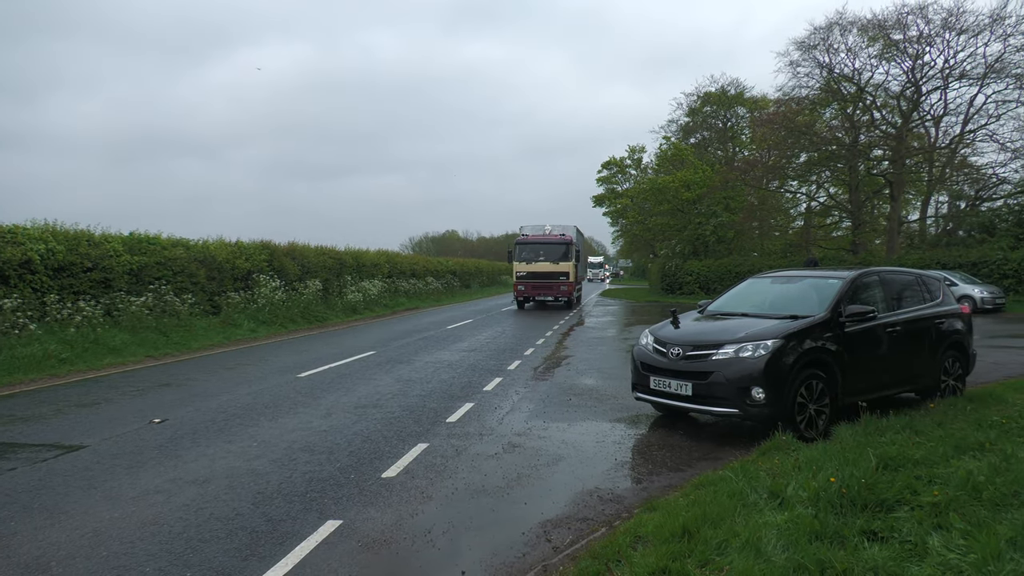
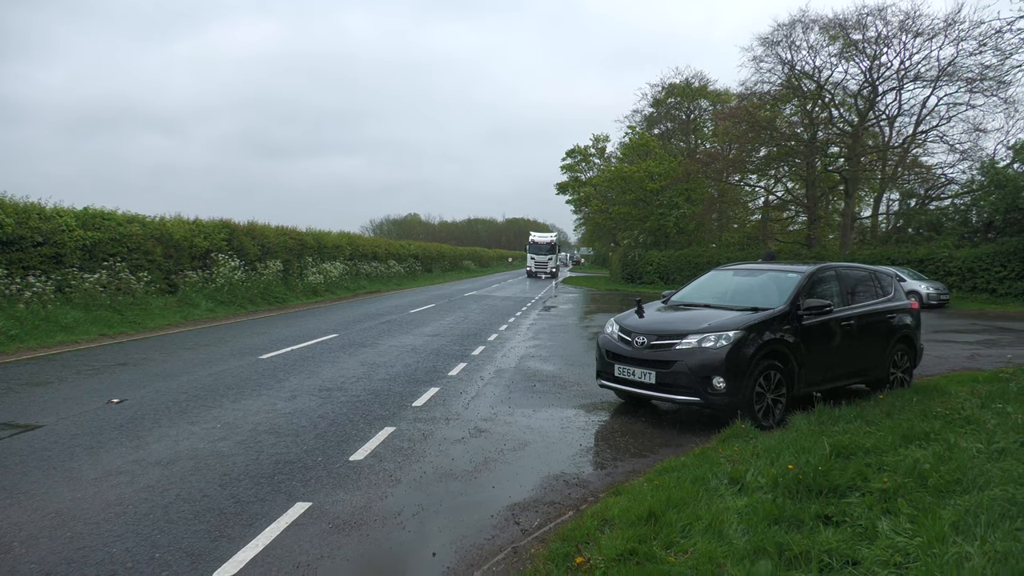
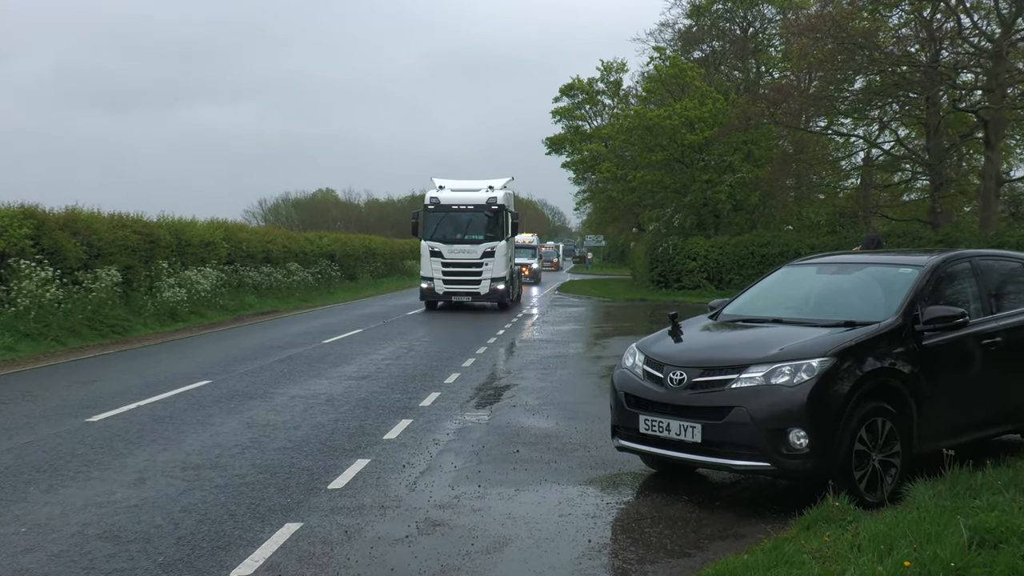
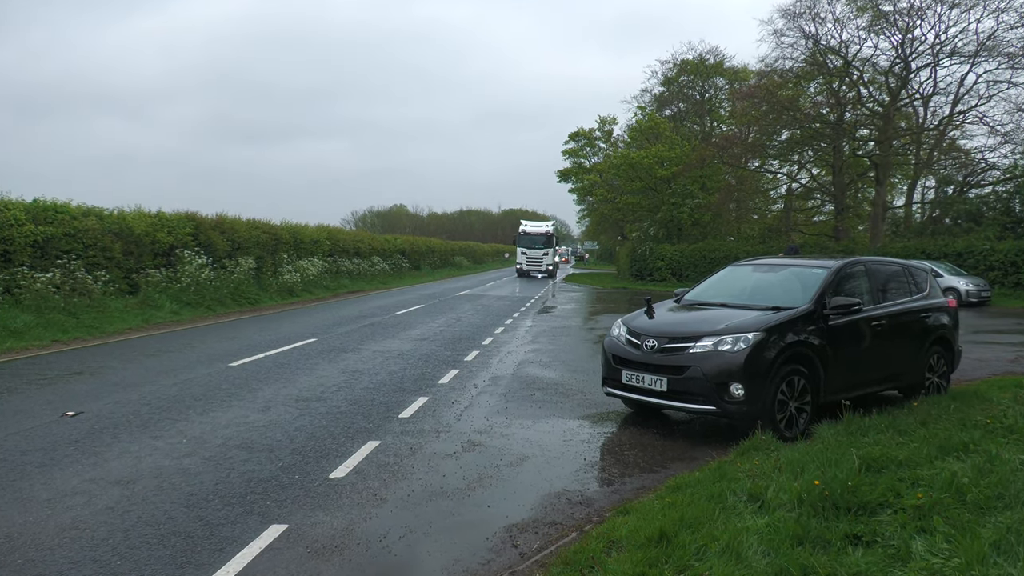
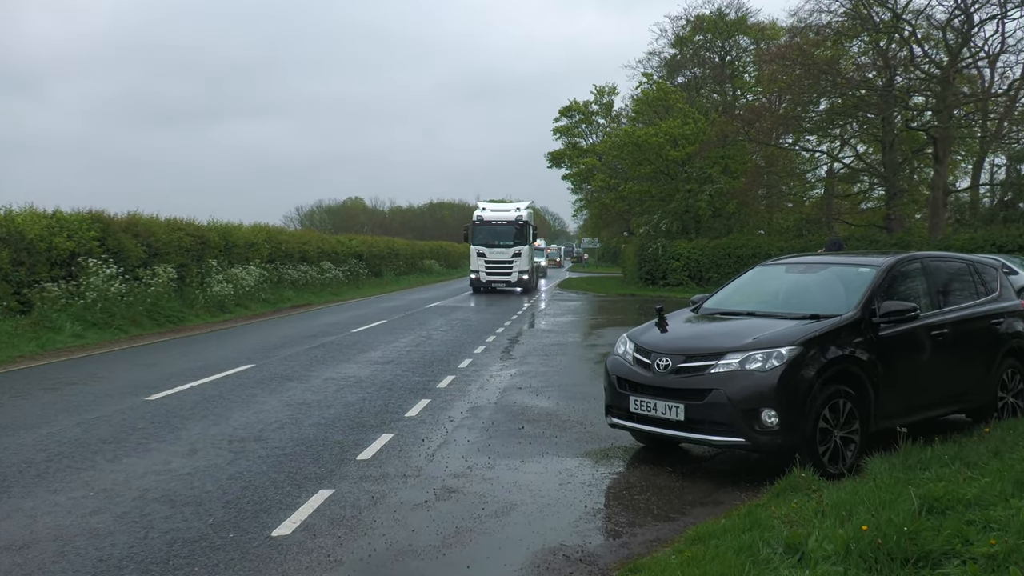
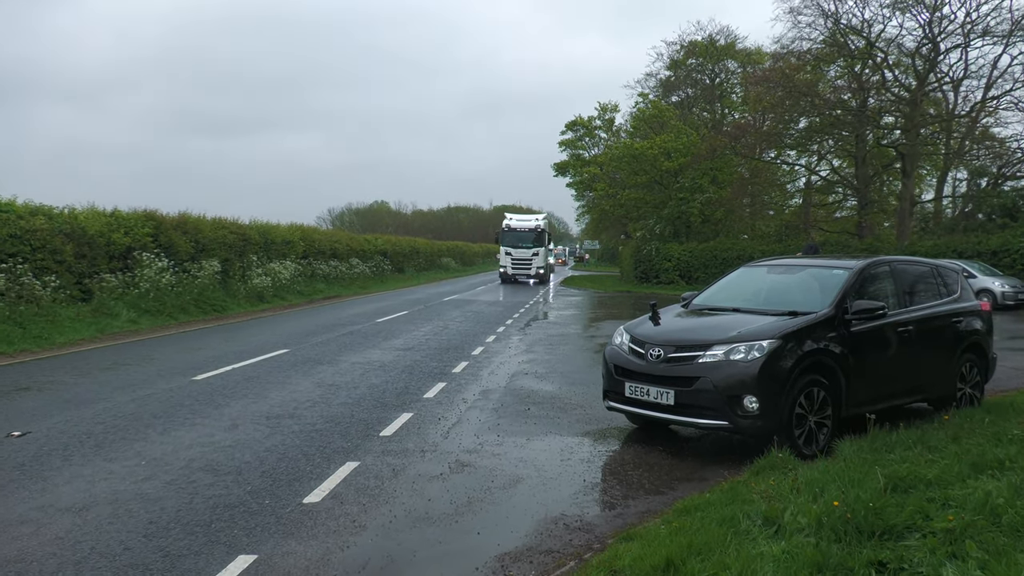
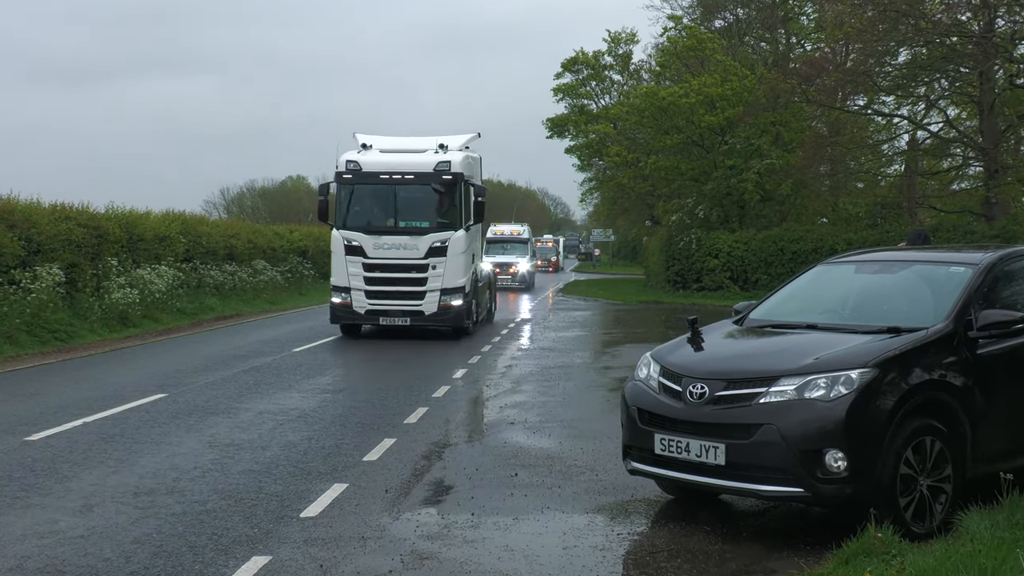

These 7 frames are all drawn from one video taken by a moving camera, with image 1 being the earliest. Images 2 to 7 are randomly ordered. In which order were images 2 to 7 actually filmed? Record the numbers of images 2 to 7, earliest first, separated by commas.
2, 4, 6, 5, 3, 7
